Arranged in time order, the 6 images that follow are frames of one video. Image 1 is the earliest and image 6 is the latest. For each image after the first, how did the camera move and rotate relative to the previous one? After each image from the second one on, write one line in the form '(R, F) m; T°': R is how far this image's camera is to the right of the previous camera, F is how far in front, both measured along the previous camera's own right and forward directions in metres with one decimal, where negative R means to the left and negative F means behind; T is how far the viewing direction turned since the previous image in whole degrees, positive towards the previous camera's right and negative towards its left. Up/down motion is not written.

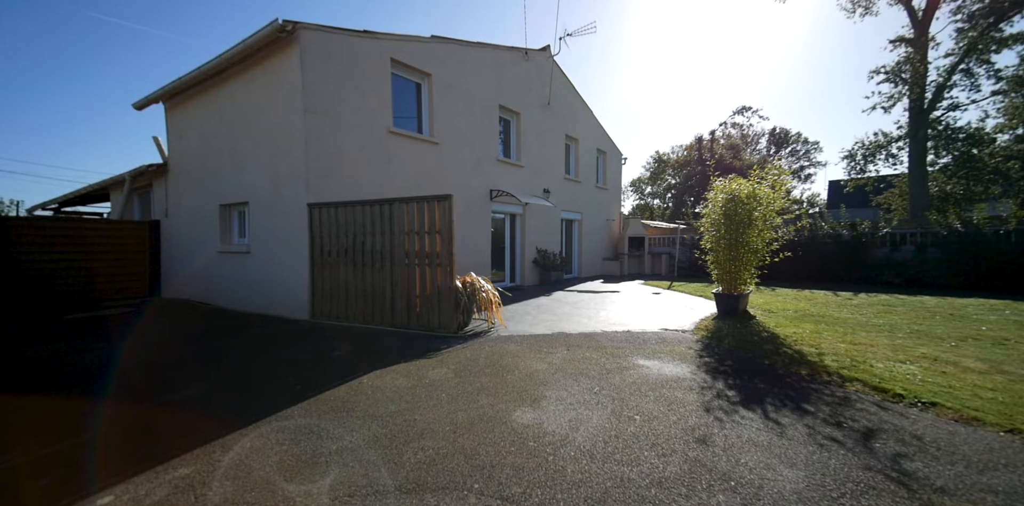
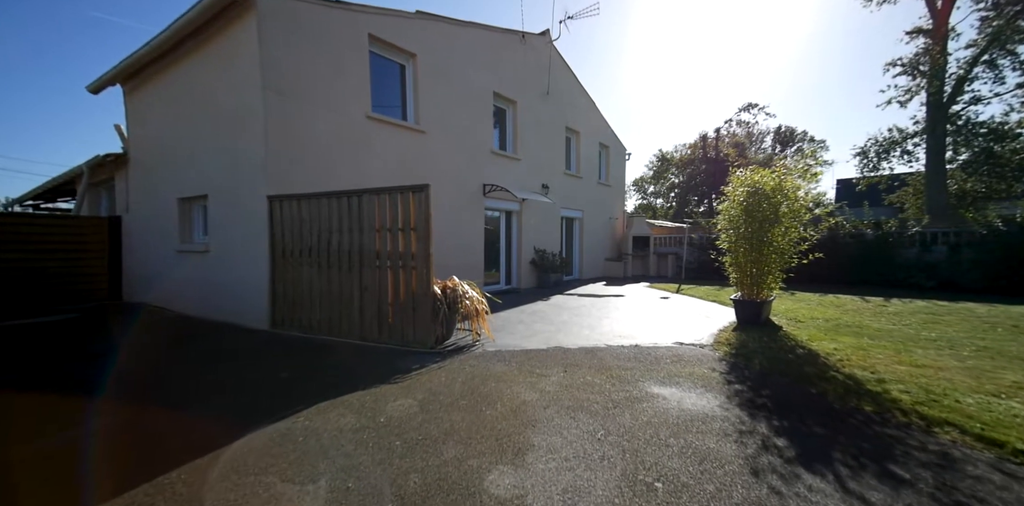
(+0.2, +0.8) m; 0°
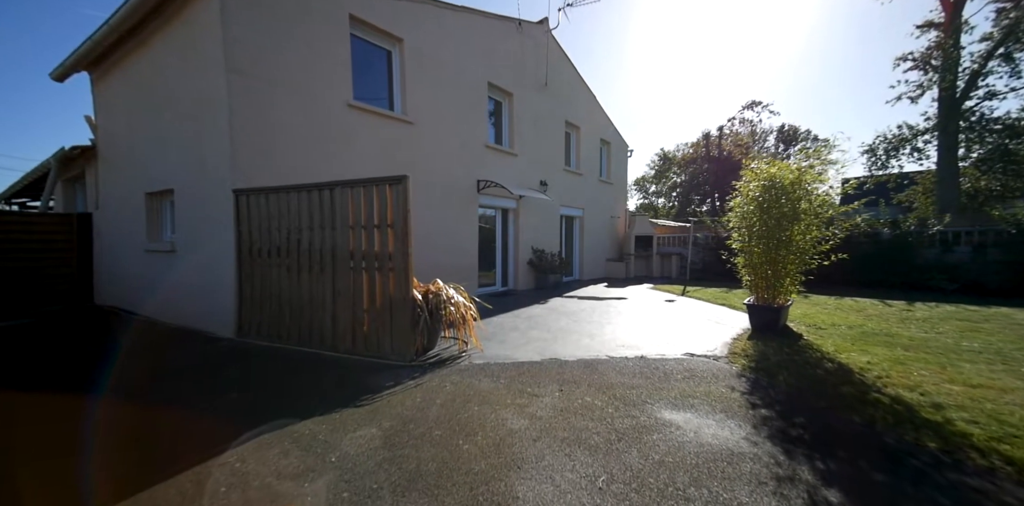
(+0.1, +0.5) m; 0°
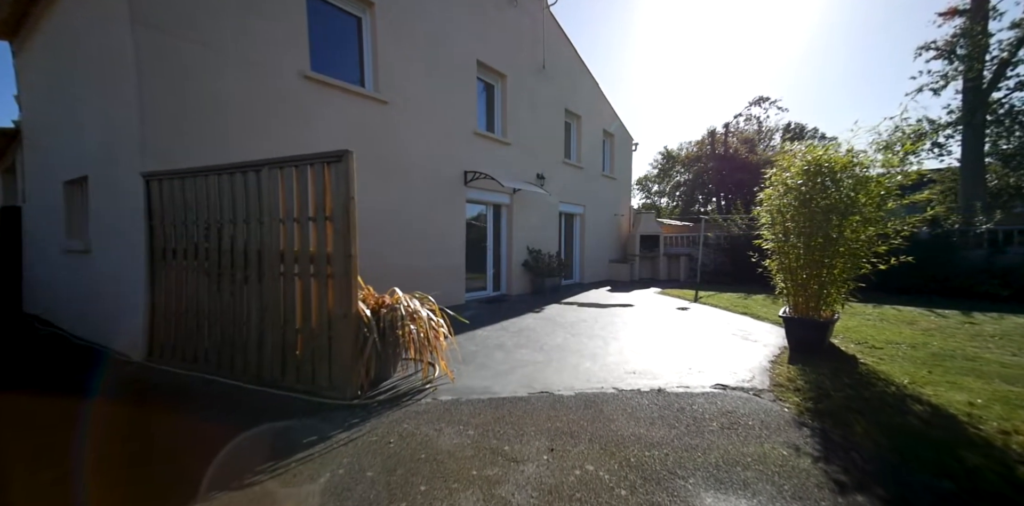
(+0.2, +1.0) m; 0°
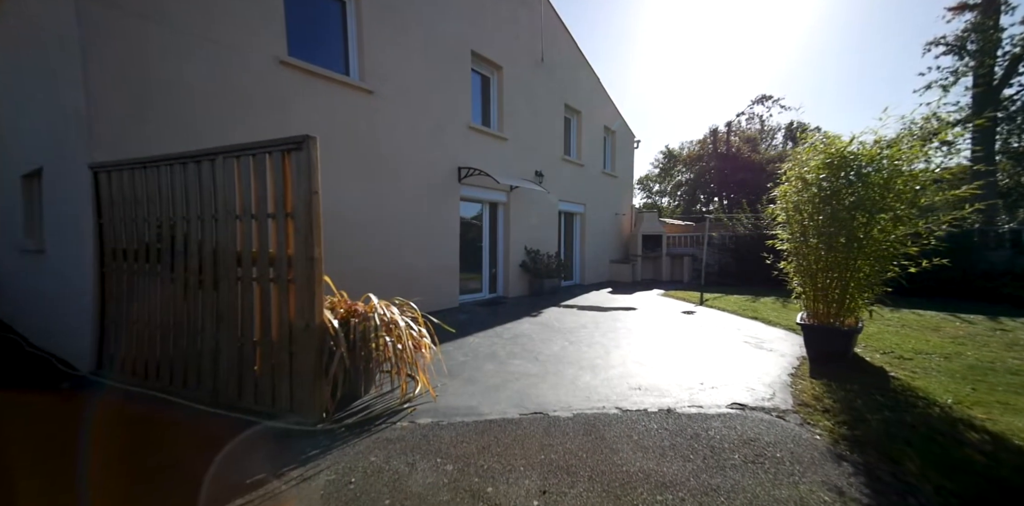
(+0.1, +0.4) m; 0°
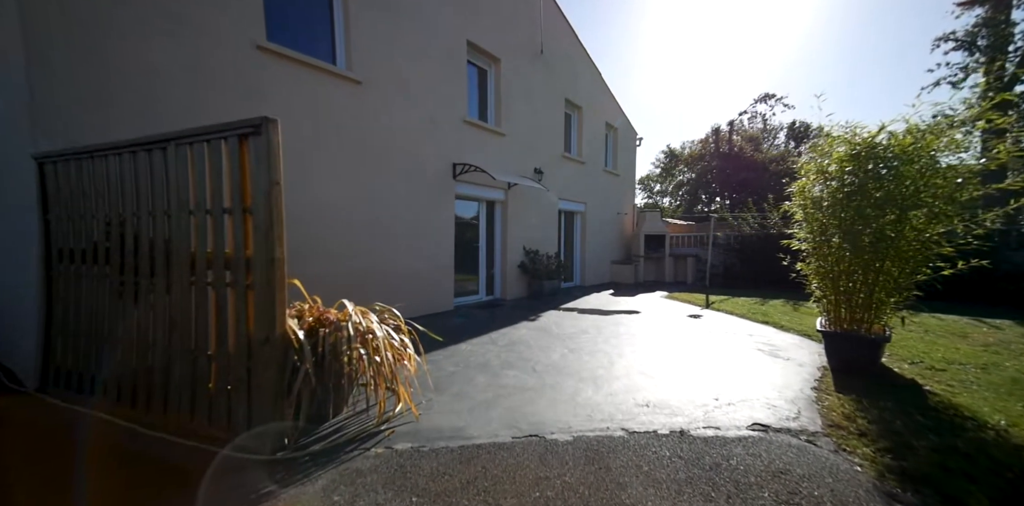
(+0.1, +0.4) m; 0°
